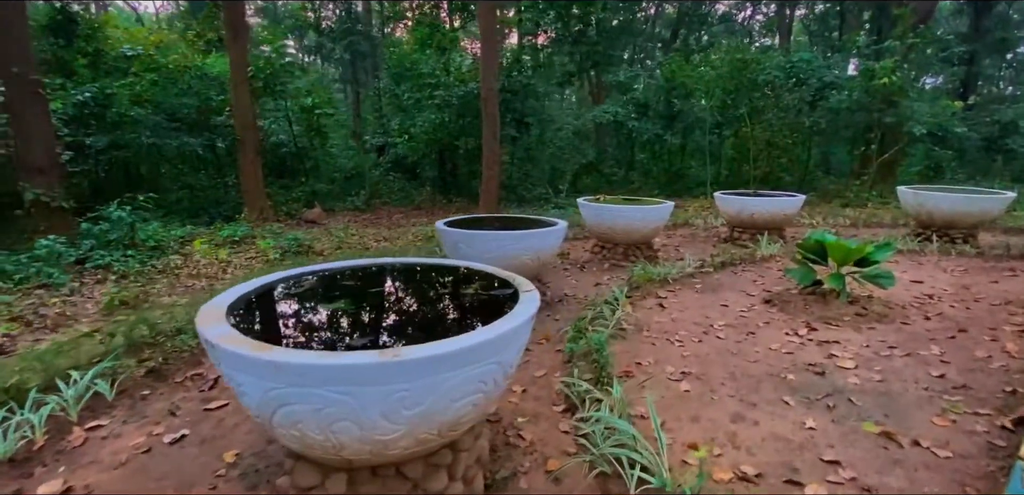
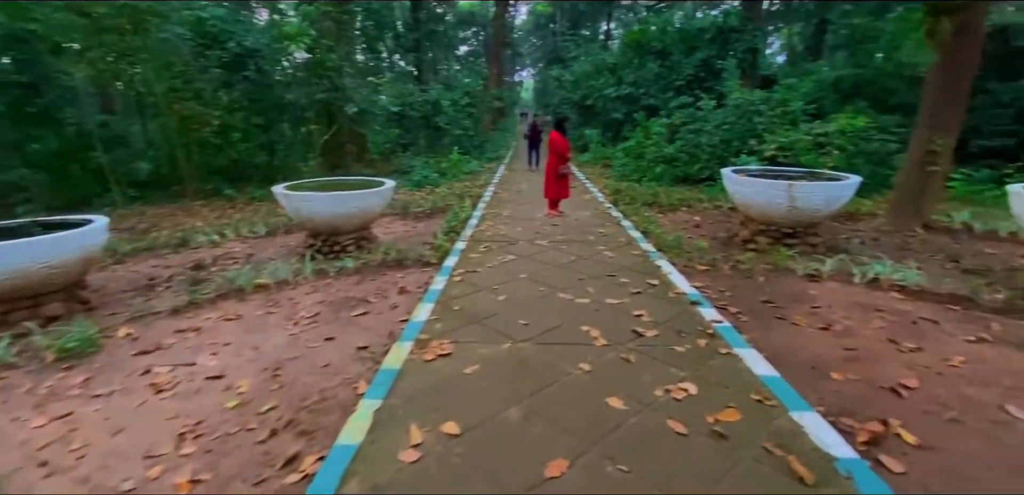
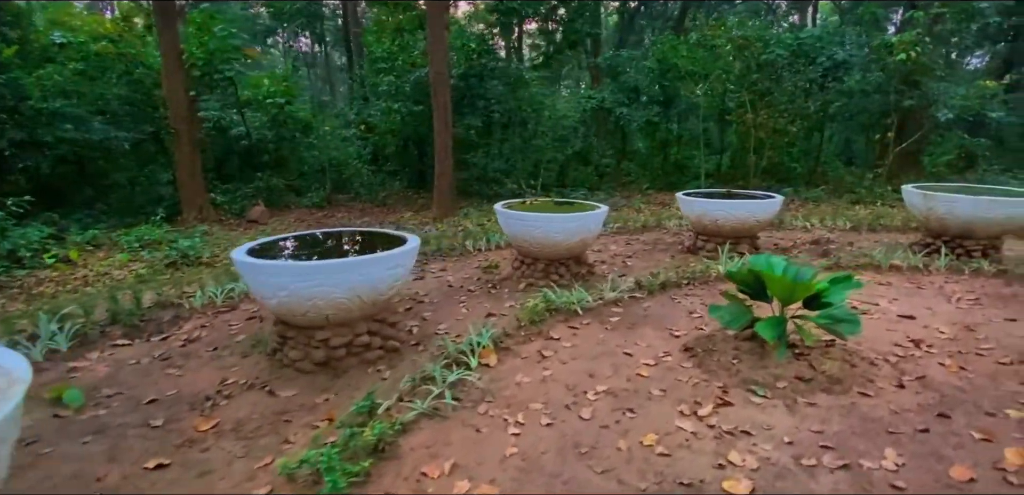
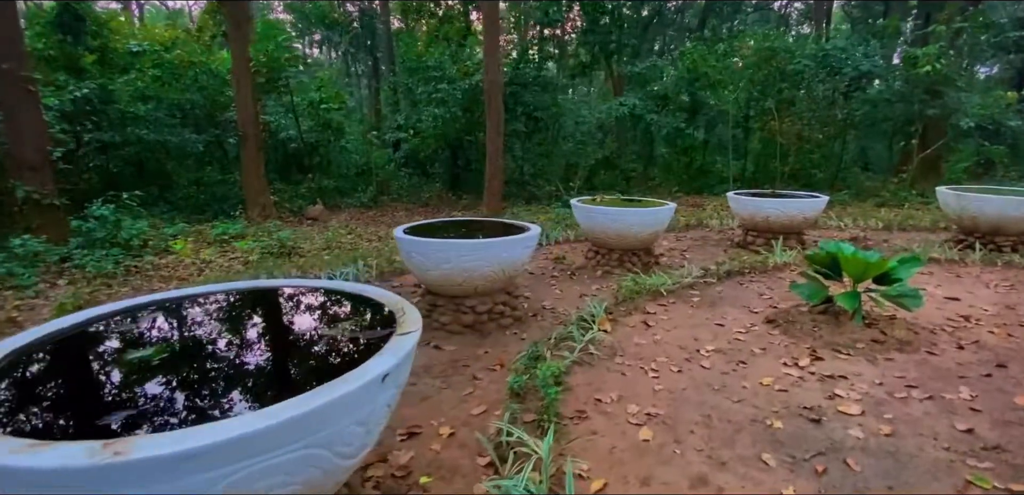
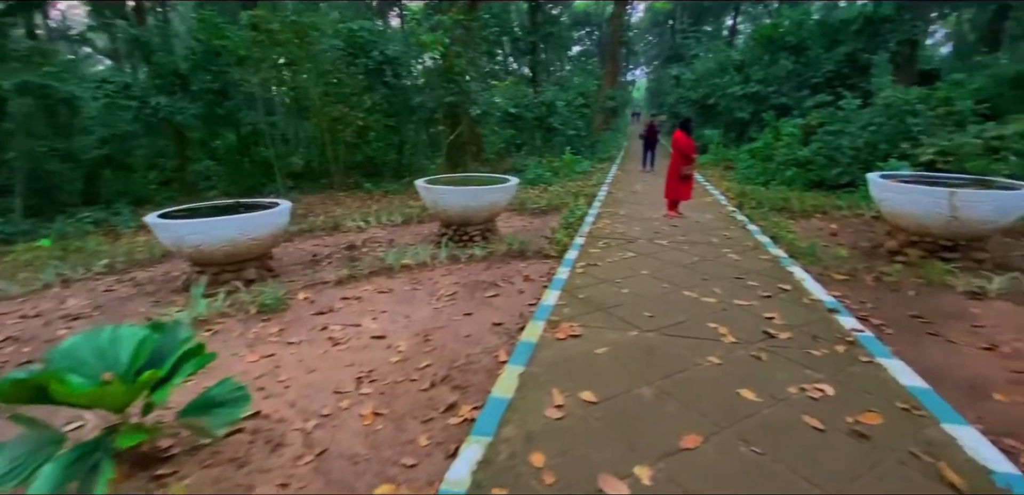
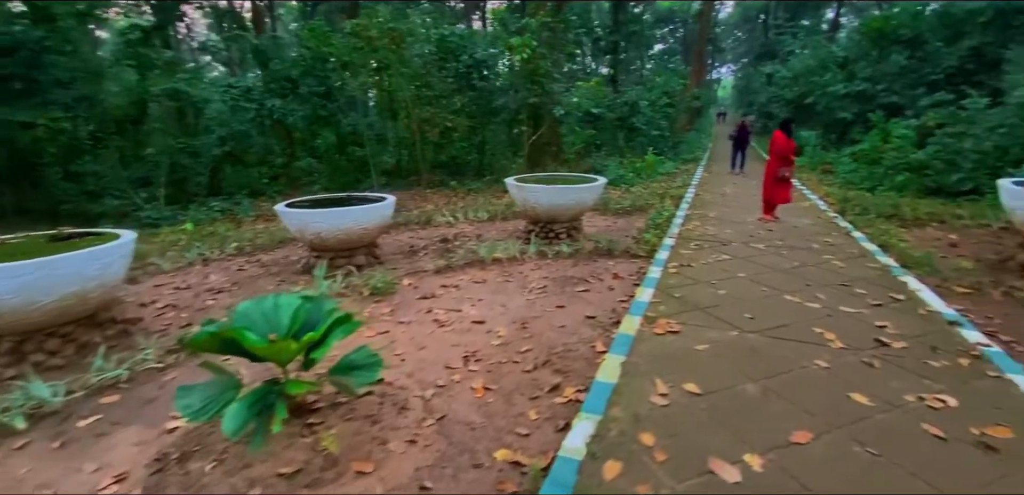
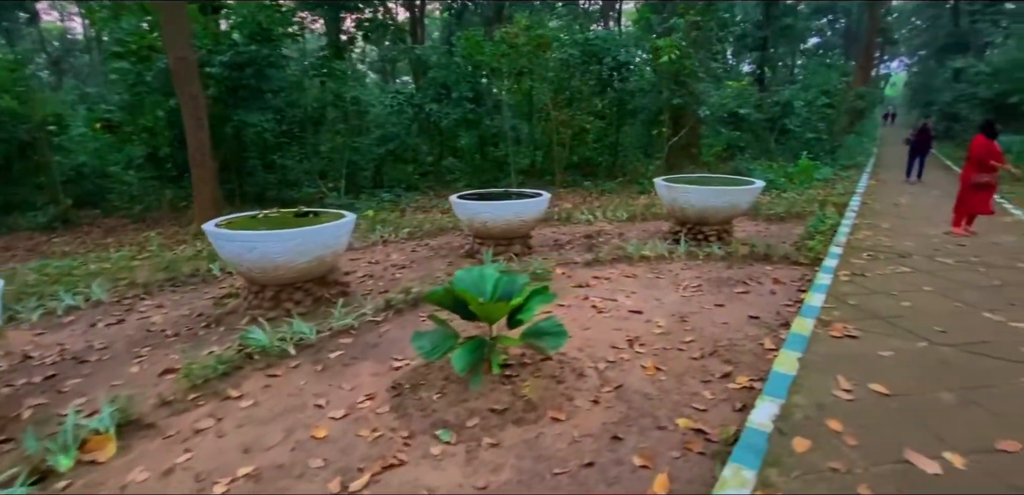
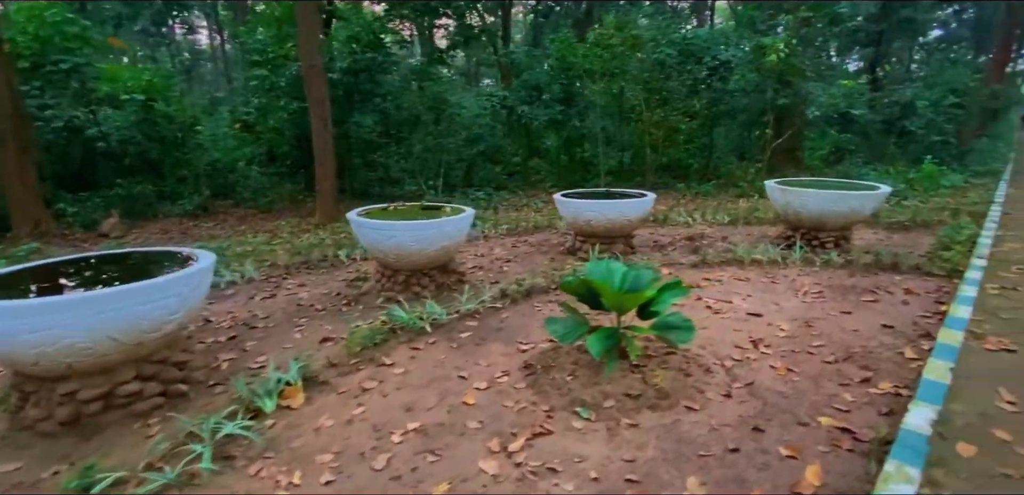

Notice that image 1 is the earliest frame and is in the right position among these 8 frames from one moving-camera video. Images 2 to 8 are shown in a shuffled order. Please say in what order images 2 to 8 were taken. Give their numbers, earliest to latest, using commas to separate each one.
4, 3, 8, 7, 6, 5, 2
